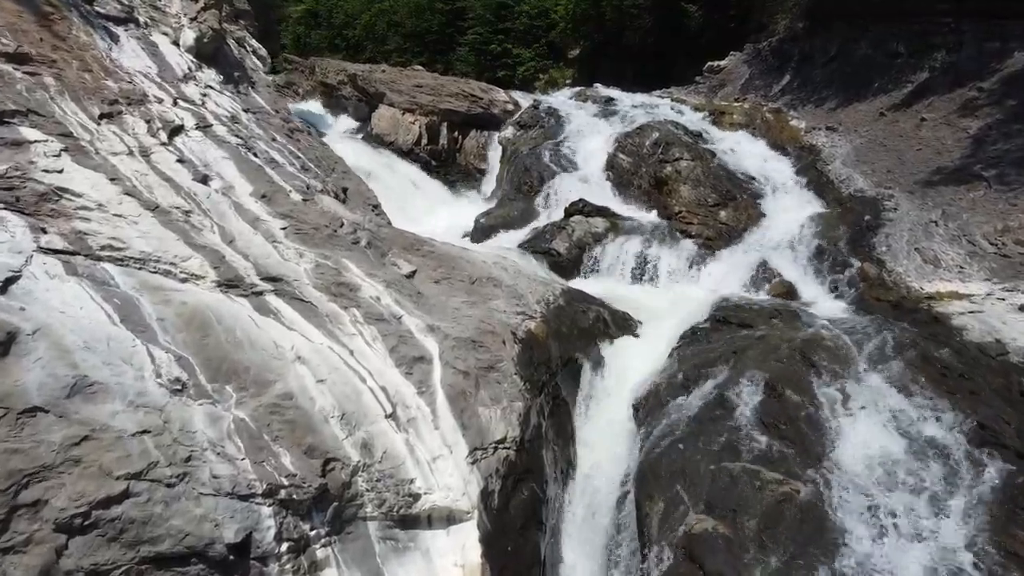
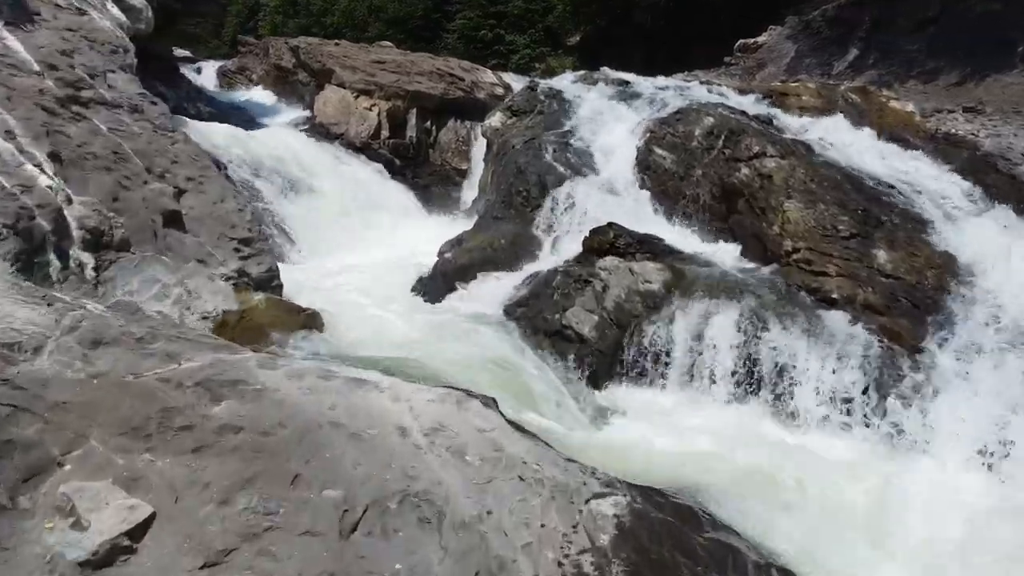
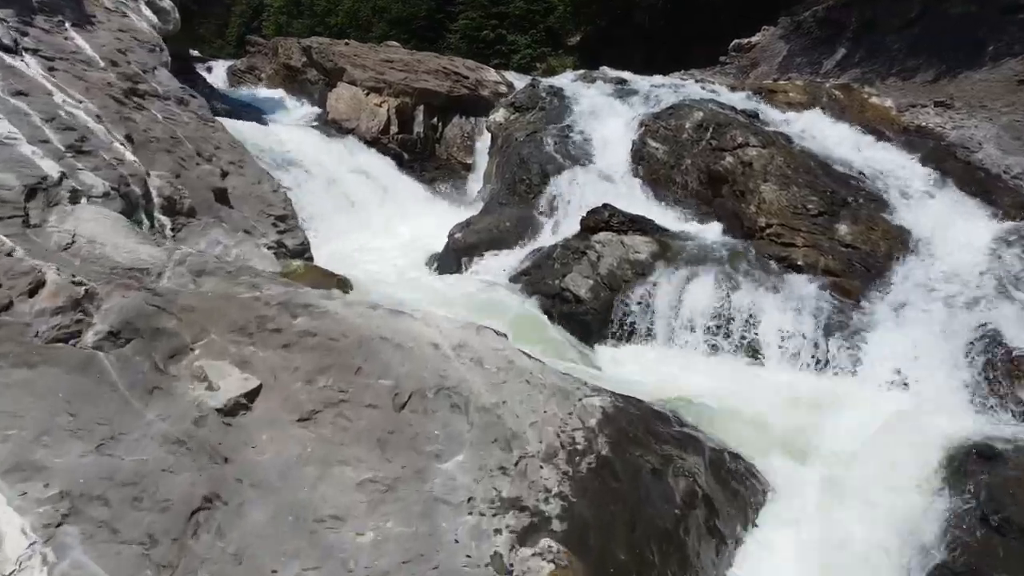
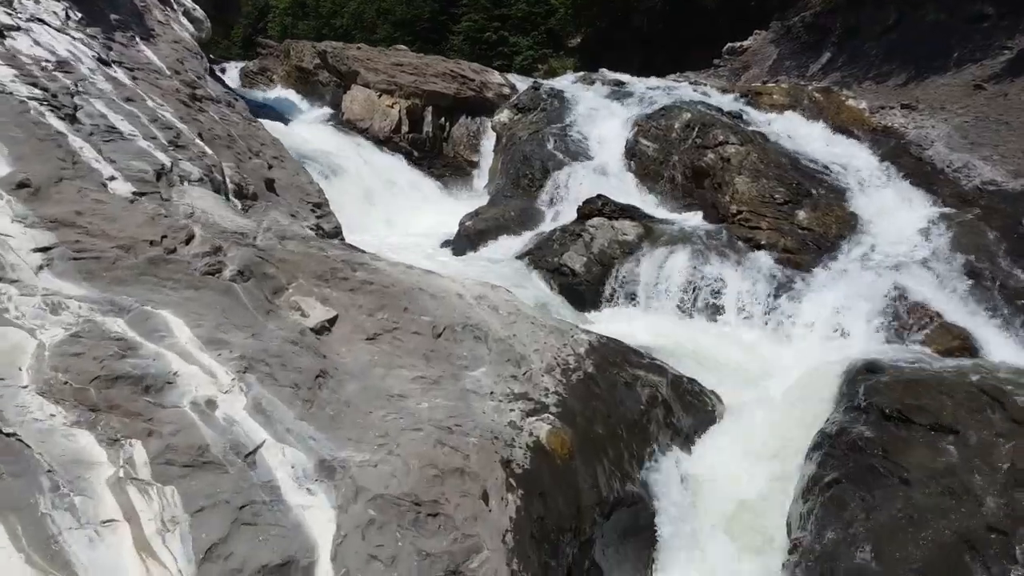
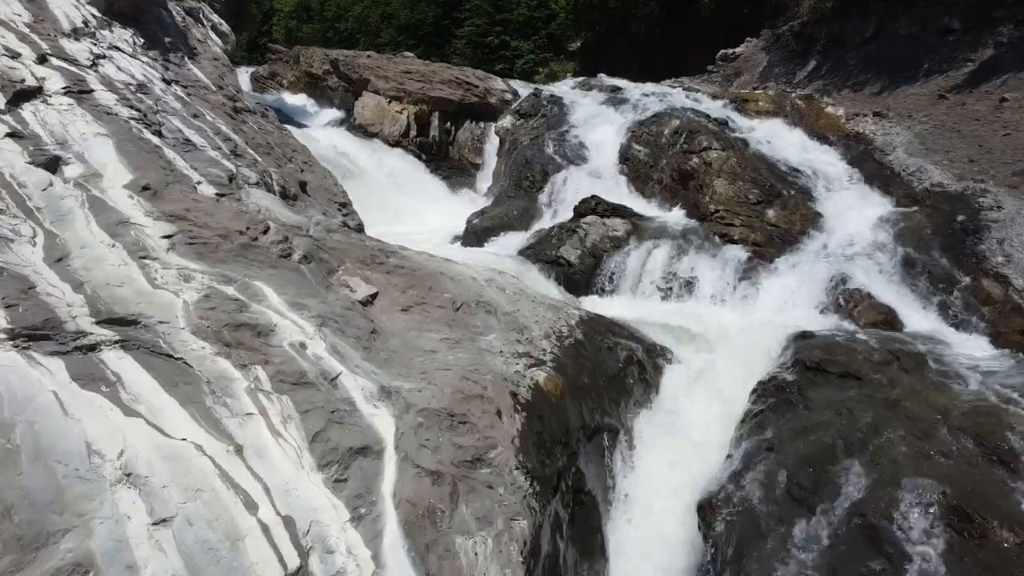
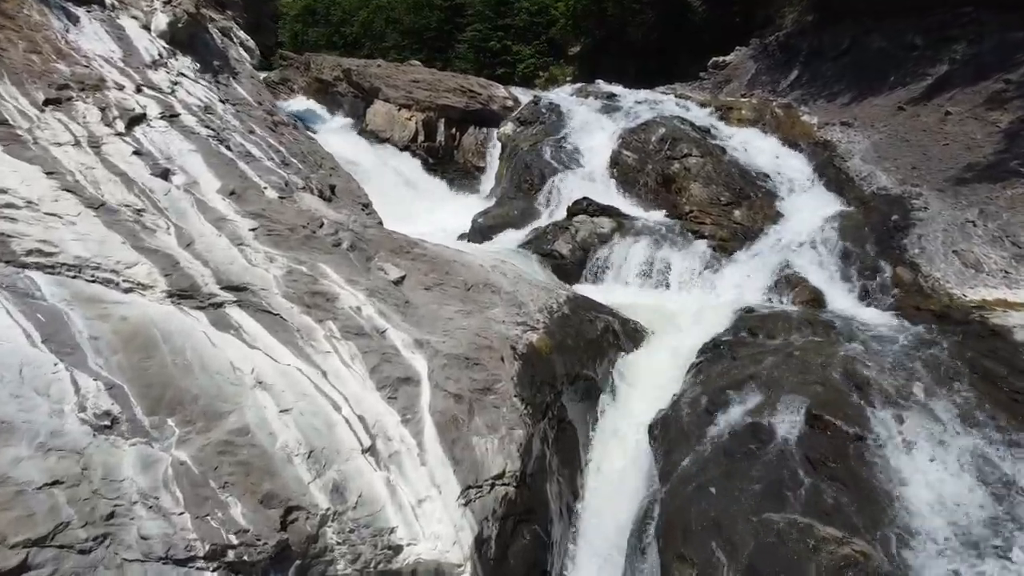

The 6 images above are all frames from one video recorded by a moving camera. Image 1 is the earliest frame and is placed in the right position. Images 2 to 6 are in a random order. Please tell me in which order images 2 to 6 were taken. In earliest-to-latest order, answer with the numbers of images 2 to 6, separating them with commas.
6, 5, 4, 3, 2
